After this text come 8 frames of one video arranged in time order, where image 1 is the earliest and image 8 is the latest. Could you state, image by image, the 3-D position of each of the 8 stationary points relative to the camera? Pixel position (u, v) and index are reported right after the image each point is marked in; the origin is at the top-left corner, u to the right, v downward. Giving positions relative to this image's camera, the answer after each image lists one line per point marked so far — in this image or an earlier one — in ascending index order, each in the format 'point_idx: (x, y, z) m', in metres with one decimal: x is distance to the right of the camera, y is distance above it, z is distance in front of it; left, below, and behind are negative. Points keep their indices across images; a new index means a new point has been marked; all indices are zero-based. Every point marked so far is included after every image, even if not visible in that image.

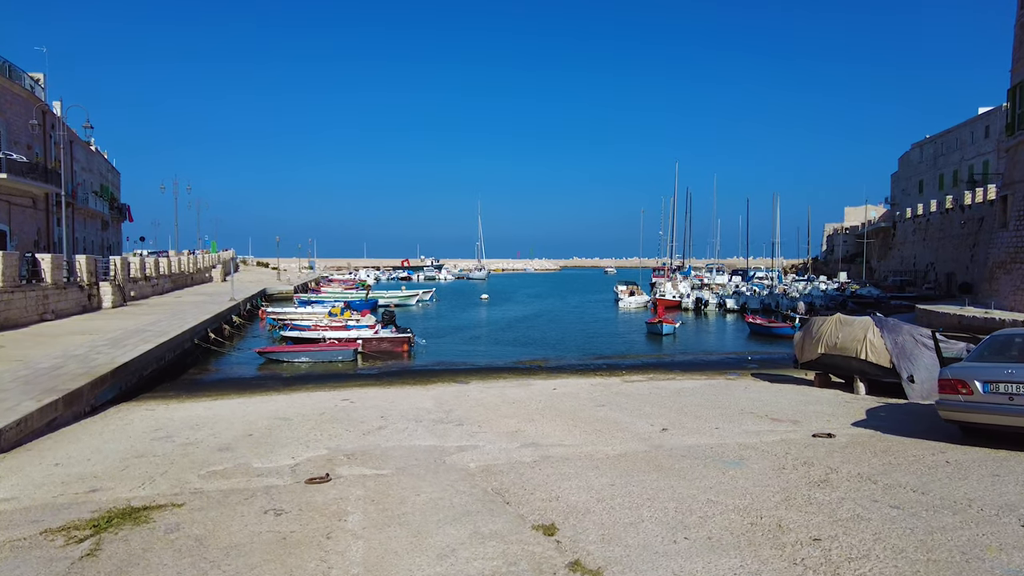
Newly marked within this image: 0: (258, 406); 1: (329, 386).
0: (-5.5, -2.6, +13.7) m
1: (-5.2, -2.8, +17.9) m
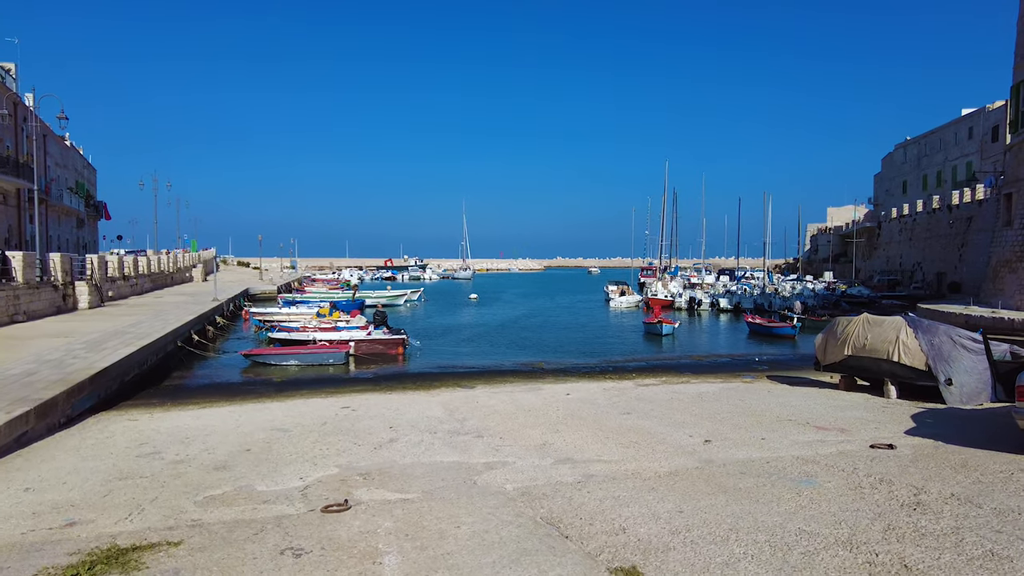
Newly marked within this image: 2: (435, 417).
0: (-5.2, -2.5, +12.6) m
1: (-5.0, -2.8, +16.8) m
2: (-1.5, -2.5, +11.9) m
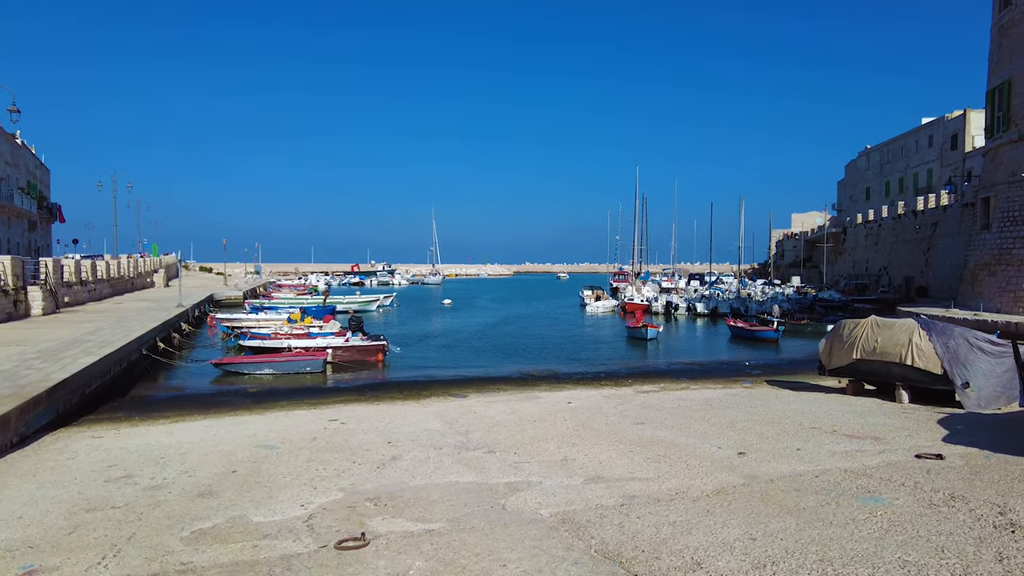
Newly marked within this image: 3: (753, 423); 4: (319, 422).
0: (-5.1, -2.6, +11.5) m
1: (-5.1, -2.9, +15.7) m
2: (-1.3, -2.5, +11.0) m
3: (+4.2, -2.4, +10.9) m
4: (-3.8, -2.6, +12.3) m
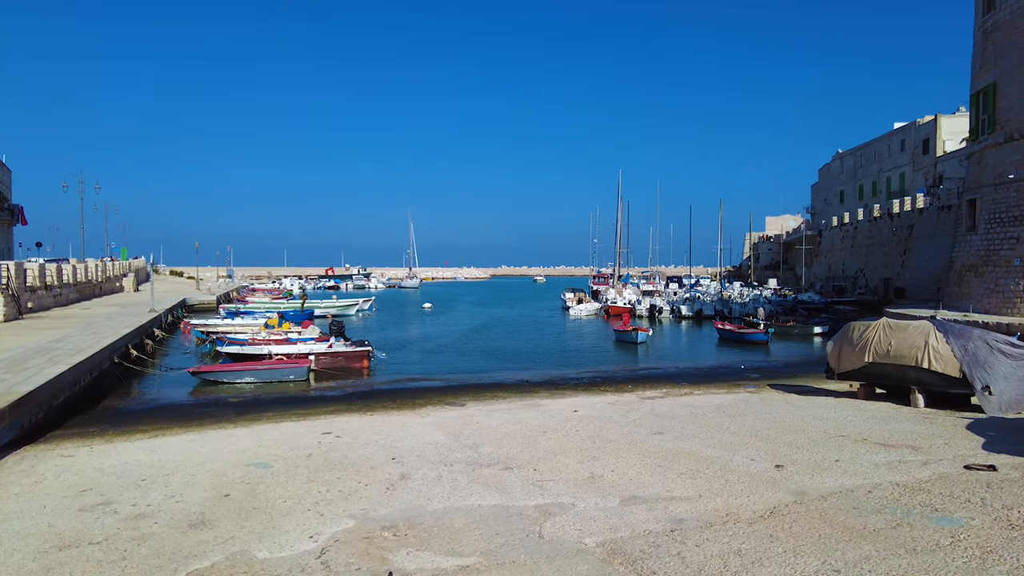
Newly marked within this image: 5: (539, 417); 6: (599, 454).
0: (-5.0, -2.6, +10.6) m
1: (-5.1, -3.0, +14.8) m
2: (-1.2, -2.5, +10.2) m
3: (+4.4, -2.4, +10.4) m
4: (-3.7, -2.7, +11.5) m
5: (+0.5, -2.6, +12.6) m
6: (+1.3, -2.4, +9.0) m
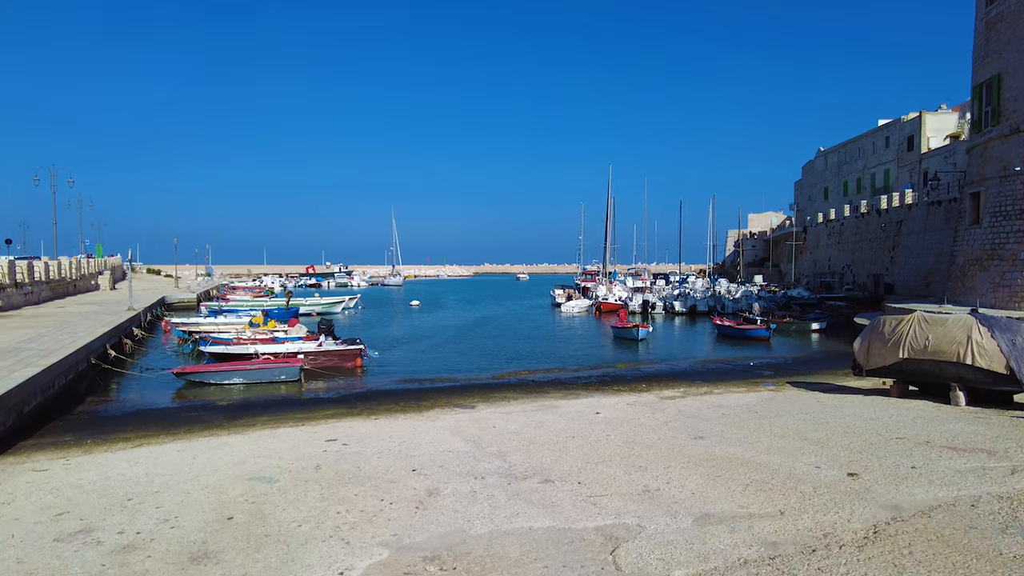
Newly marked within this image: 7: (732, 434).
0: (-4.6, -2.5, +9.5) m
1: (-4.8, -2.8, +13.7) m
2: (-0.7, -2.4, +9.2) m
3: (+4.8, -2.2, +9.6) m
4: (-3.3, -2.6, +10.4) m
5: (+0.9, -2.5, +11.7) m
6: (+1.7, -2.3, +8.1) m
7: (+3.5, -2.3, +10.0) m
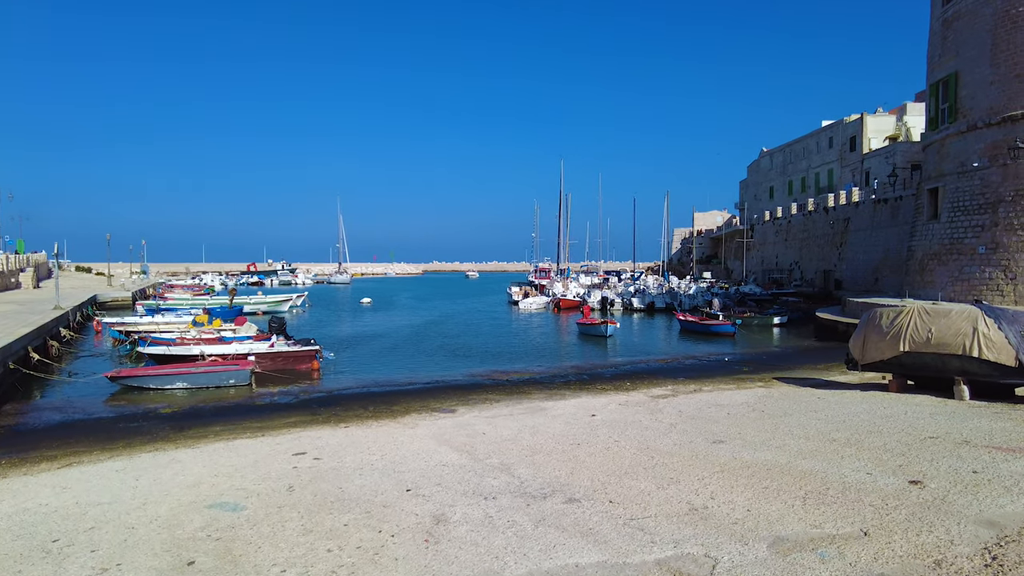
0: (-4.5, -2.4, +8.0) m
1: (-5.1, -2.7, +12.2) m
2: (-0.7, -2.3, +8.1) m
3: (+4.8, -2.1, +8.8) m
4: (-3.3, -2.4, +9.0) m
5: (+0.7, -2.3, +10.6) m
6: (+1.8, -2.1, +7.1) m
7: (+3.5, -2.2, +9.1) m
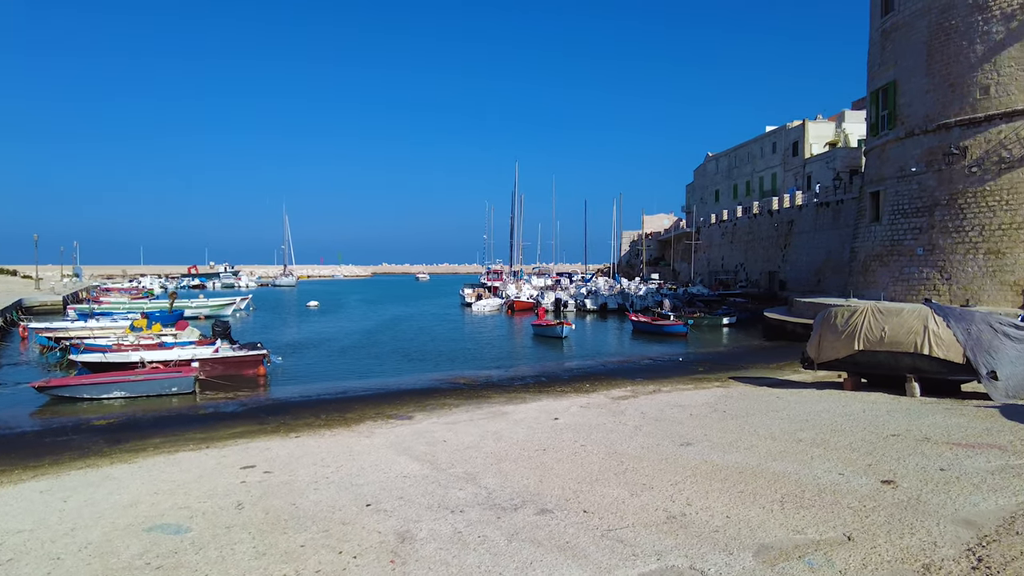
0: (-4.9, -2.4, +7.3) m
1: (-5.8, -2.7, +11.4) m
2: (-1.1, -2.3, +7.6) m
3: (+4.3, -2.1, +8.8) m
4: (-3.8, -2.4, +8.4) m
5: (+0.1, -2.3, +10.3) m
6: (+1.5, -2.1, +6.9) m
7: (+3.0, -2.1, +9.0) m
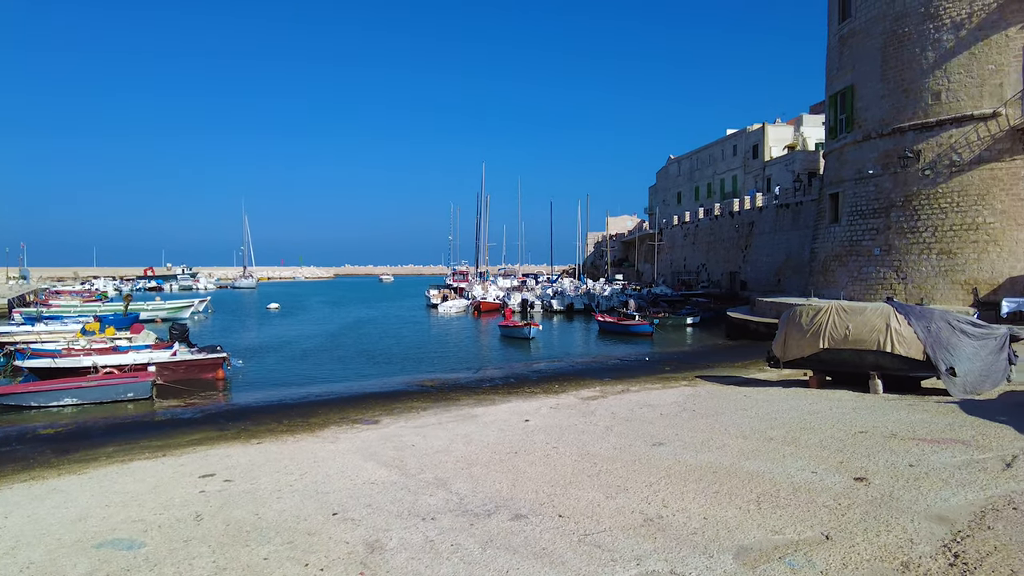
0: (-5.2, -2.4, +6.8) m
1: (-6.4, -2.7, +10.9) m
2: (-1.4, -2.3, +7.4) m
3: (+3.9, -2.0, +8.9) m
4: (-4.2, -2.4, +8.0) m
5: (-0.4, -2.3, +10.1) m
6: (+1.2, -2.1, +6.8) m
7: (+2.5, -2.1, +9.0) m
